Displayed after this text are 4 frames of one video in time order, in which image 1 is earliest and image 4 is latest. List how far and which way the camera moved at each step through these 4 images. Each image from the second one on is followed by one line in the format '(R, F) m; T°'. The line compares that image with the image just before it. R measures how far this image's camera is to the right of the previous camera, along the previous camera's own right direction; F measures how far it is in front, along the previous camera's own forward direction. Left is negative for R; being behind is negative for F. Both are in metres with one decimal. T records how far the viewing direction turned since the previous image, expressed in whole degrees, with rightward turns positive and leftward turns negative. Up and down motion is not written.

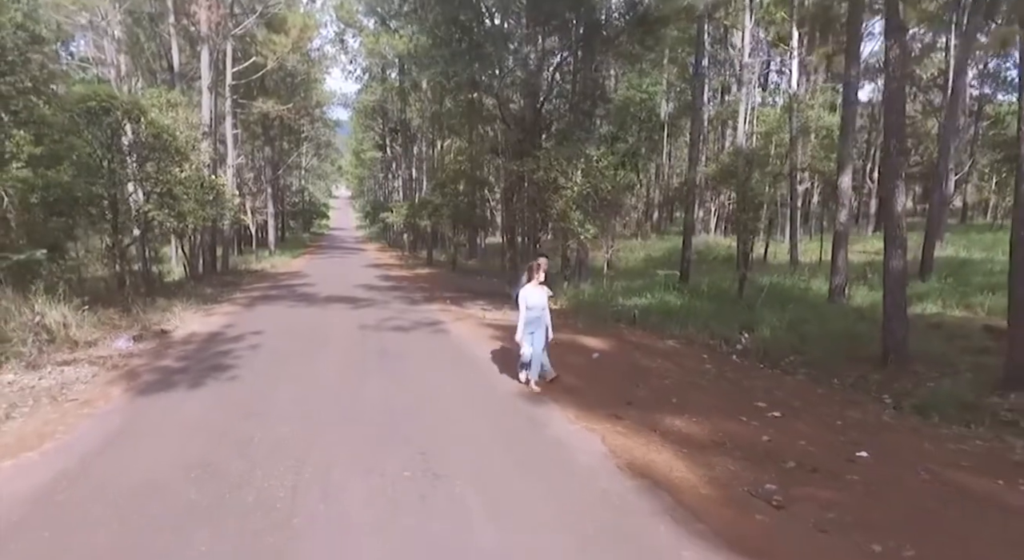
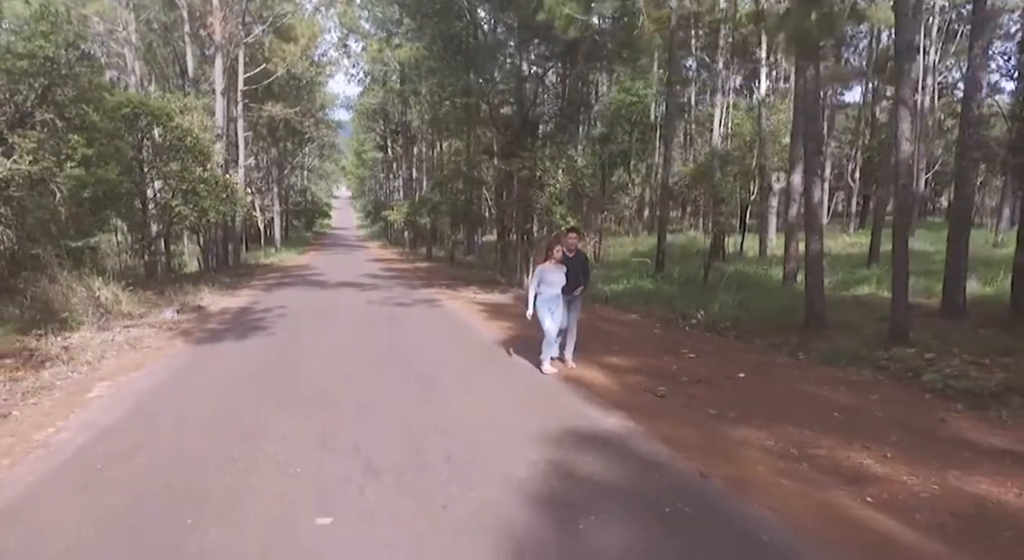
(+0.3, -2.0) m; 0°
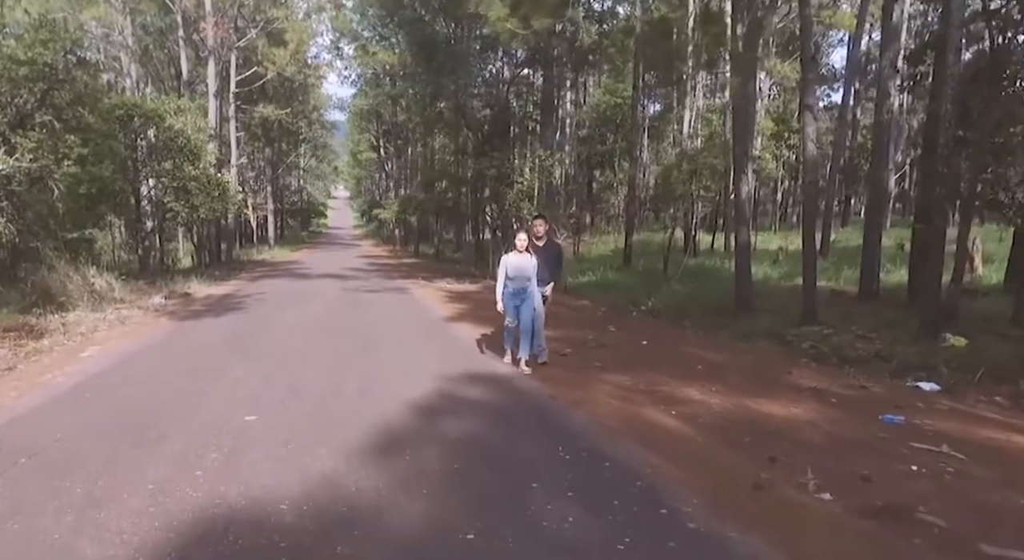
(+0.9, -1.2) m; 0°
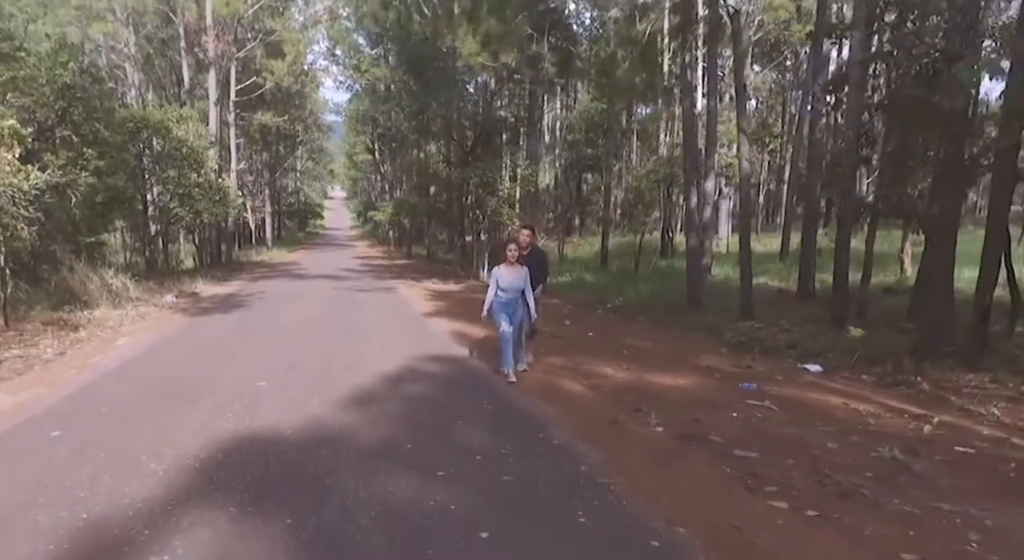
(+0.5, -1.5) m; 0°
